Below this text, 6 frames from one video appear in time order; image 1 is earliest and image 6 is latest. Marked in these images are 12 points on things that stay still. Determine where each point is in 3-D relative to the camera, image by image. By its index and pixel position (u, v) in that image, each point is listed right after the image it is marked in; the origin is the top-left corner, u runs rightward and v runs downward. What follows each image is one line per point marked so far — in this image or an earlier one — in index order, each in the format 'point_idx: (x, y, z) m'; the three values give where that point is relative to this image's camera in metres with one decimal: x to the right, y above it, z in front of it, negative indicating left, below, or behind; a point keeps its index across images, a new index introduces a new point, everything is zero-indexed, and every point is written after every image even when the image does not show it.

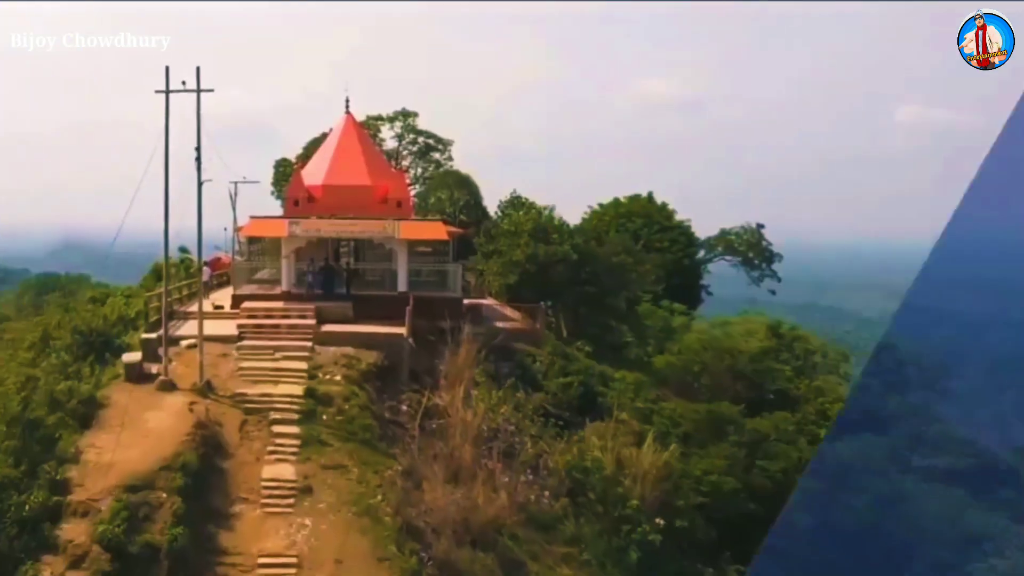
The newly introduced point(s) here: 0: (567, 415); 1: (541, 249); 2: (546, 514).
0: (+0.5, -1.9, +14.2) m
1: (+0.3, +0.7, +15.6) m
2: (+0.3, -2.9, +11.9) m
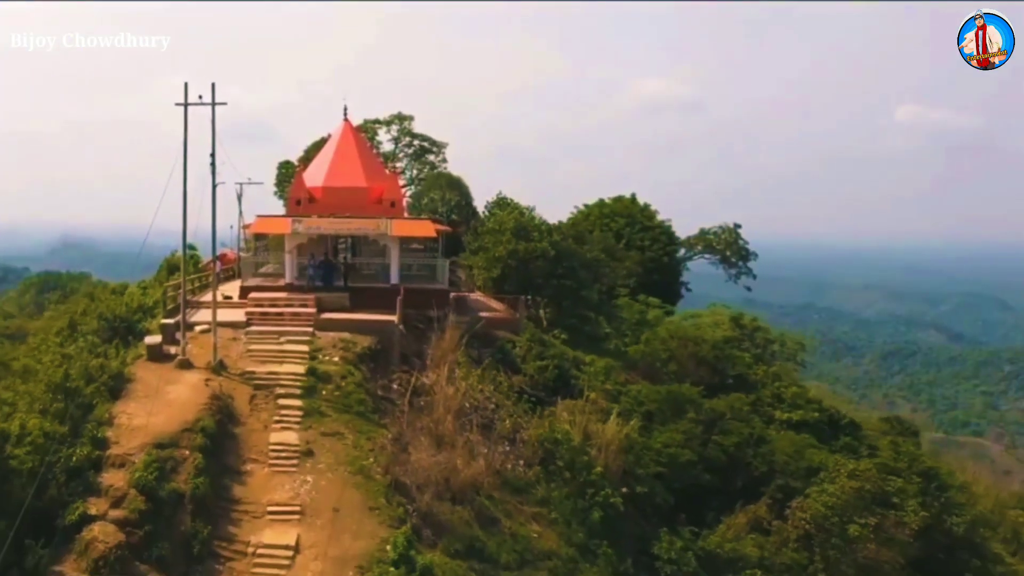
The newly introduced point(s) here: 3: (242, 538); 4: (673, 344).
0: (+0.3, -1.7, +15.3) m
1: (+0.1, +0.8, +16.8) m
2: (0.0, -2.8, +13.0) m
3: (-3.3, -2.8, +10.5) m
4: (+3.3, -1.1, +18.0) m
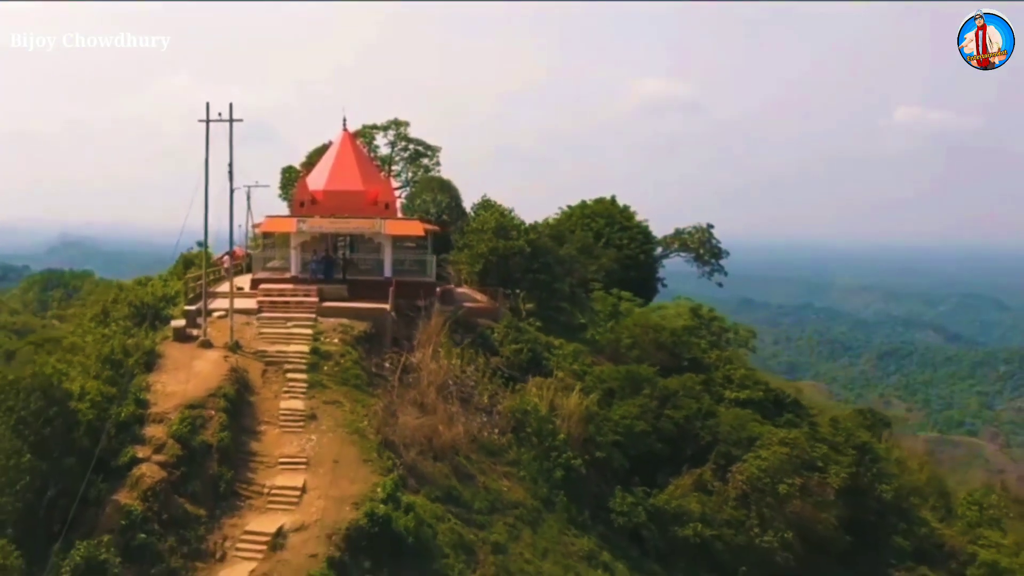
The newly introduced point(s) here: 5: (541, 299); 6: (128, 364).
0: (-0.1, -1.6, +16.9) m
1: (-0.3, +0.9, +18.4) m
2: (-0.3, -2.7, +14.7) m
3: (-3.6, -2.7, +12.1) m
4: (+2.9, -1.0, +19.7) m
5: (+0.7, -0.3, +17.7) m
6: (-6.2, -1.2, +13.7) m
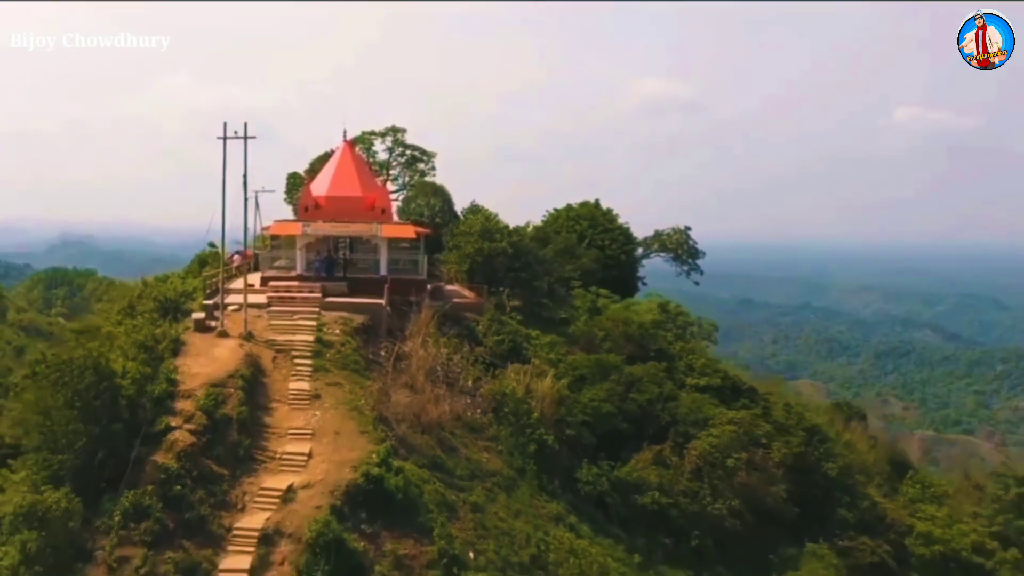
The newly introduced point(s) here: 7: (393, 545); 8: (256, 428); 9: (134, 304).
0: (-0.4, -1.6, +18.5) m
1: (-0.6, +1.0, +20.0) m
2: (-0.7, -2.6, +16.3) m
3: (-4.0, -2.7, +13.7) m
4: (+2.6, -1.0, +21.3) m
5: (+0.4, -0.3, +19.3) m
6: (-6.5, -1.1, +15.4) m
7: (-1.5, -3.3, +10.8) m
8: (-4.5, -2.5, +14.6) m
9: (-7.9, -0.5, +17.6) m
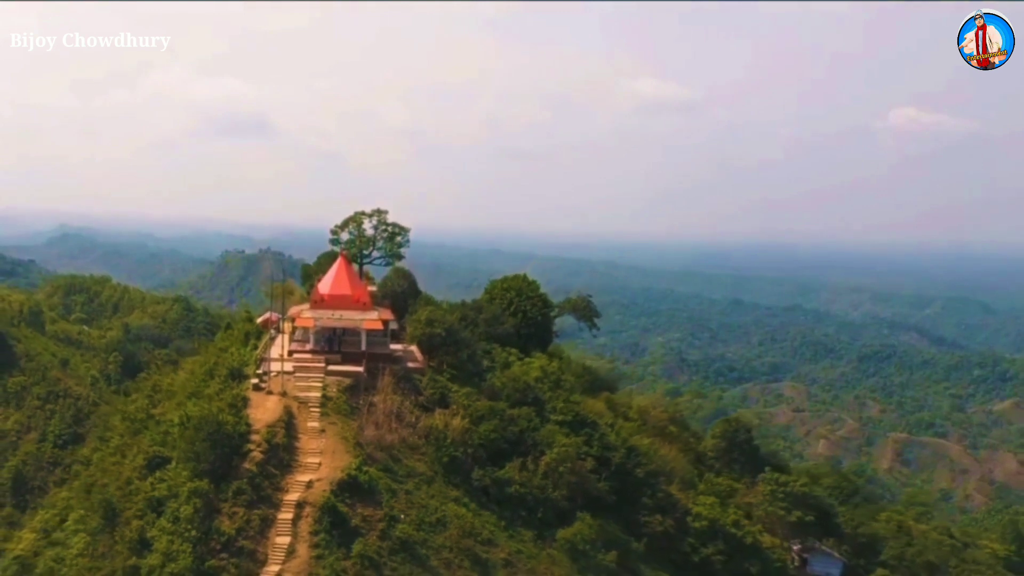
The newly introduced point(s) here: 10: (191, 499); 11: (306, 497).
0: (-2.6, -3.7, +28.3) m
1: (-2.7, -1.2, +29.8) m
2: (-2.8, -4.8, +26.1) m
3: (-6.1, -4.8, +23.5) m
4: (+0.5, -3.2, +31.1) m
5: (-1.8, -2.4, +29.1) m
6: (-8.6, -3.2, +25.1) m
7: (-3.7, -5.5, +20.6) m
8: (-6.6, -4.6, +24.3) m
9: (-10.1, -2.6, +27.3) m
10: (-7.9, -5.1, +19.9) m
11: (-5.3, -5.4, +21.4) m
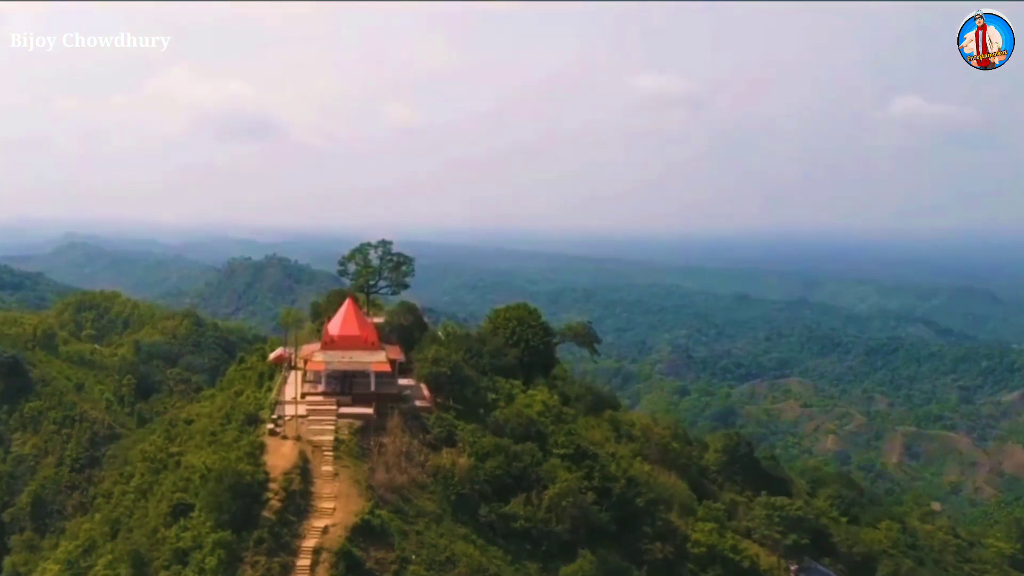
0: (-2.4, -5.1, +29.5) m
1: (-2.6, -2.5, +30.9) m
2: (-2.7, -6.1, +27.2) m
3: (-6.0, -6.3, +24.7) m
4: (+0.6, -4.4, +32.2) m
5: (-1.7, -3.8, +30.2) m
6: (-8.5, -4.7, +26.3) m
7: (-3.6, -6.9, +21.7) m
8: (-6.5, -6.0, +25.5) m
9: (-9.9, -4.1, +28.5) m
10: (-7.8, -6.6, +21.1) m
11: (-5.2, -6.8, +22.6) m
